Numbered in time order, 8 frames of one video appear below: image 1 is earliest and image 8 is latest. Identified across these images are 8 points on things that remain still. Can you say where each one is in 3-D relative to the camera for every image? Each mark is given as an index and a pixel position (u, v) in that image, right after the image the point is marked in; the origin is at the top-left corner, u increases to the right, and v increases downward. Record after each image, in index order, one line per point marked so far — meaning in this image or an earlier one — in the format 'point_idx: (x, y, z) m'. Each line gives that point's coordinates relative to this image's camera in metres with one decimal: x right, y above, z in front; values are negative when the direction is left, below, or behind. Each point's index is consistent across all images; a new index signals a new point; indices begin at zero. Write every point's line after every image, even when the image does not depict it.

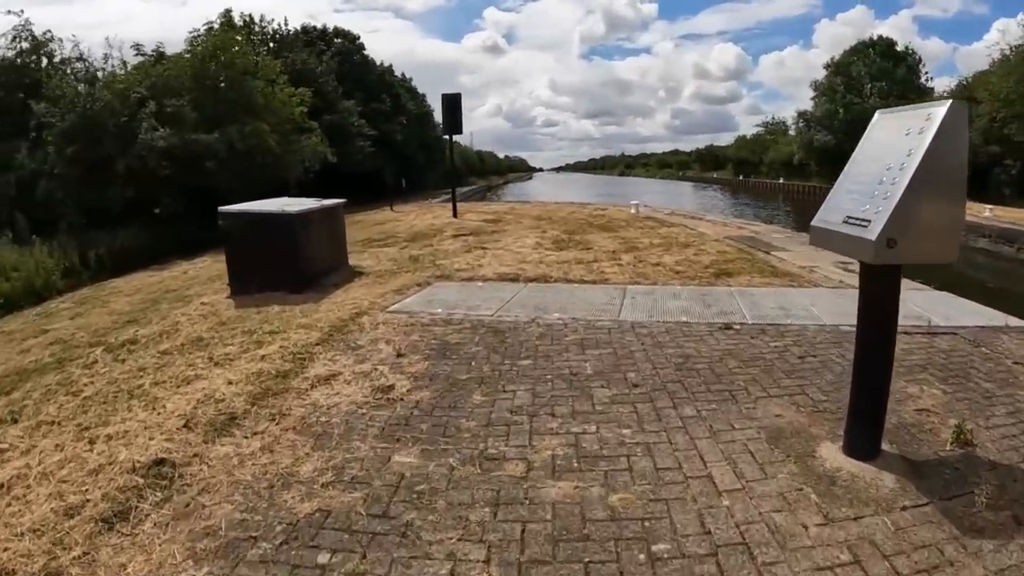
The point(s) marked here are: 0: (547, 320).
0: (+0.3, -0.3, +5.3) m
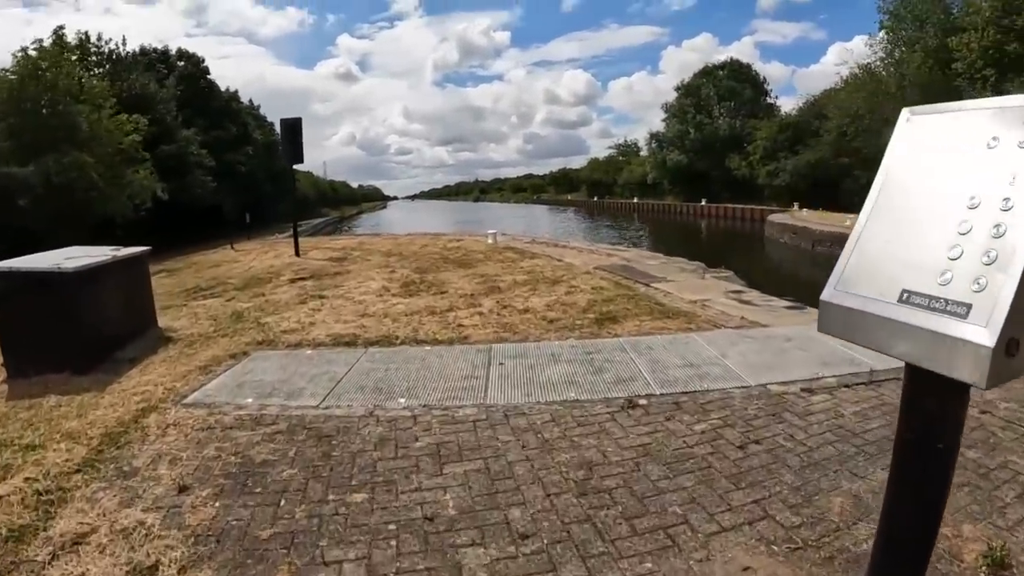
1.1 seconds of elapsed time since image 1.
0: (-0.7, -0.7, +3.9) m
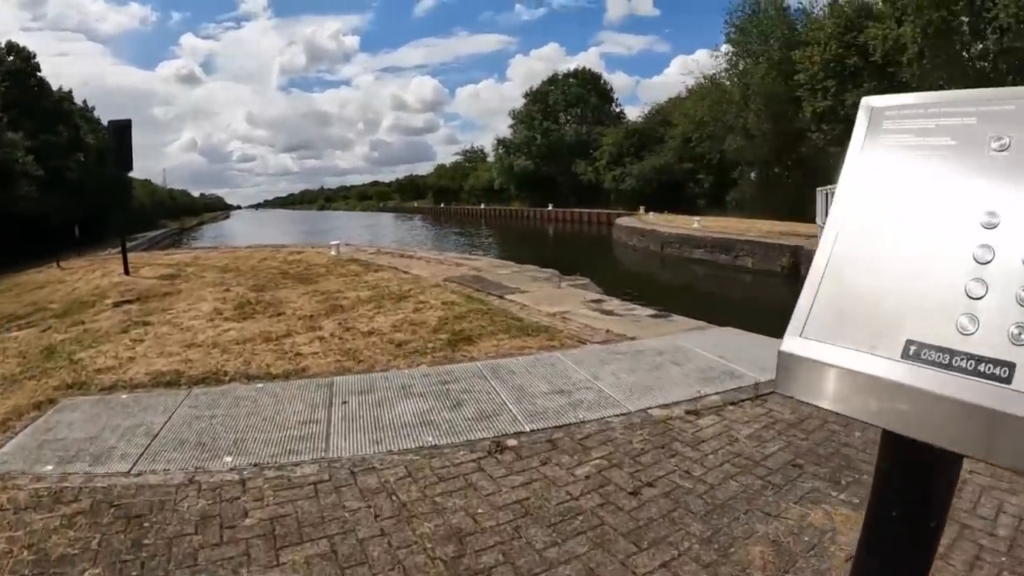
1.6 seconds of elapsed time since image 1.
0: (-1.4, -0.9, +3.1) m
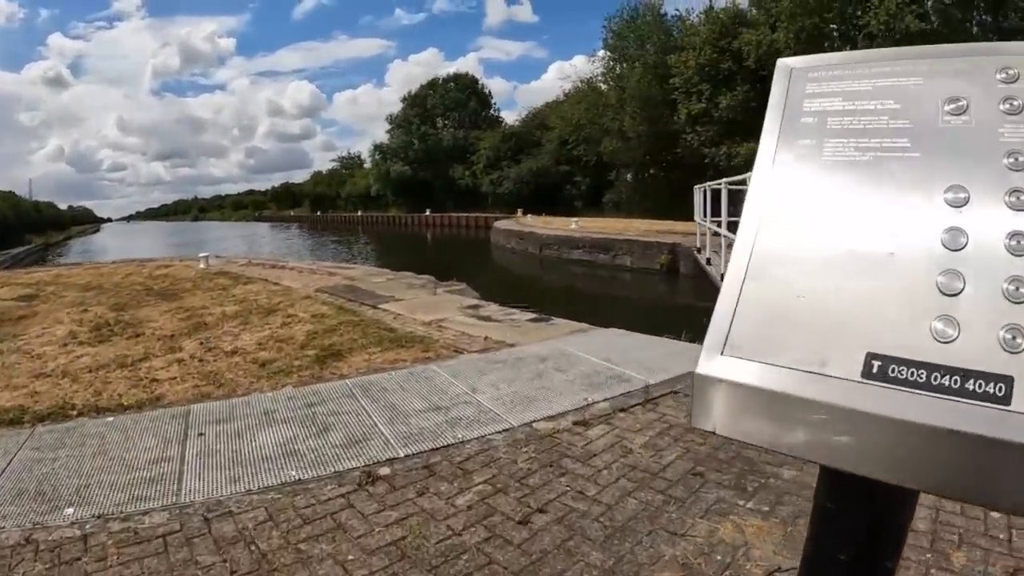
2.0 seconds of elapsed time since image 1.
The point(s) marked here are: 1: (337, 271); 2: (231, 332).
0: (-1.9, -1.0, +2.4) m
1: (-2.9, +0.3, +10.8) m
2: (-2.4, -0.4, +5.9) m
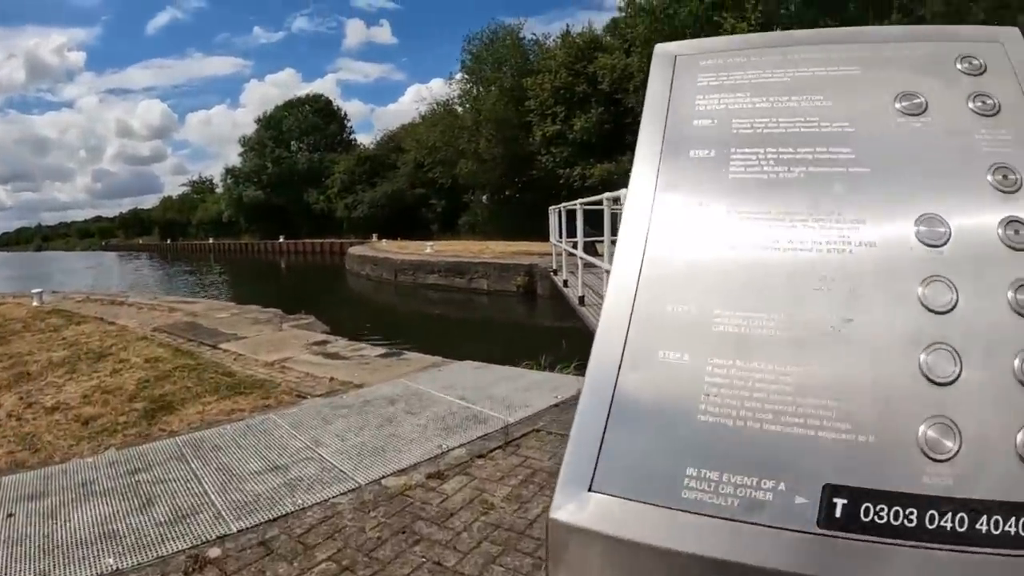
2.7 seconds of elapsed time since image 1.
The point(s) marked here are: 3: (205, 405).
0: (-2.3, -1.2, +1.7) m
1: (-5.0, -0.3, +9.7) m
2: (-3.5, -0.7, +5.0) m
3: (-1.9, -0.7, +4.0) m
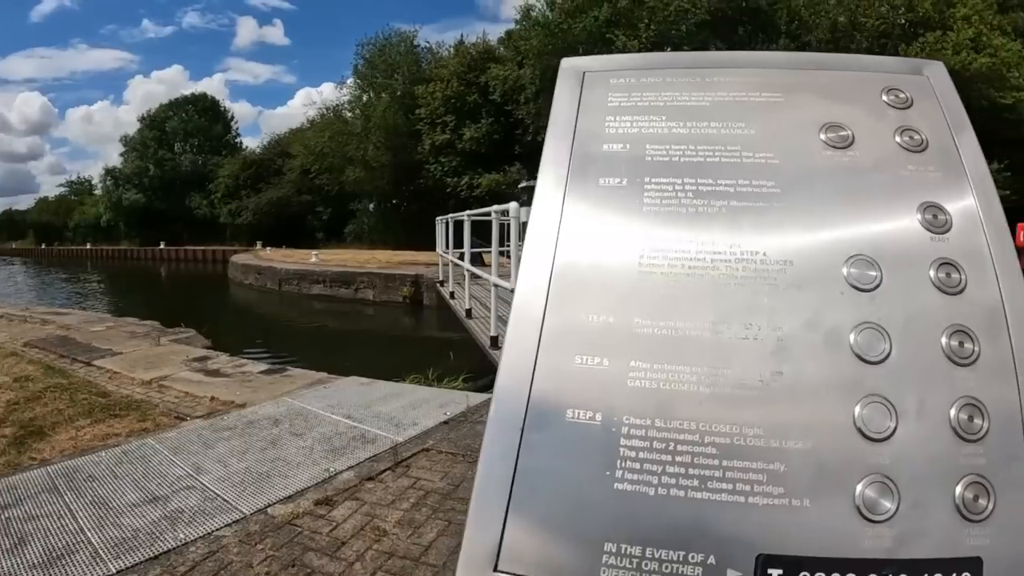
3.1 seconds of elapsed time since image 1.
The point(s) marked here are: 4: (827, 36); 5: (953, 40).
0: (-2.5, -1.2, +1.3) m
1: (-6.2, -0.4, +8.9) m
2: (-4.2, -0.8, +4.4) m
3: (-2.4, -0.8, +3.6) m
4: (+7.6, +6.2, +15.8) m
5: (+9.6, +5.5, +14.1) m
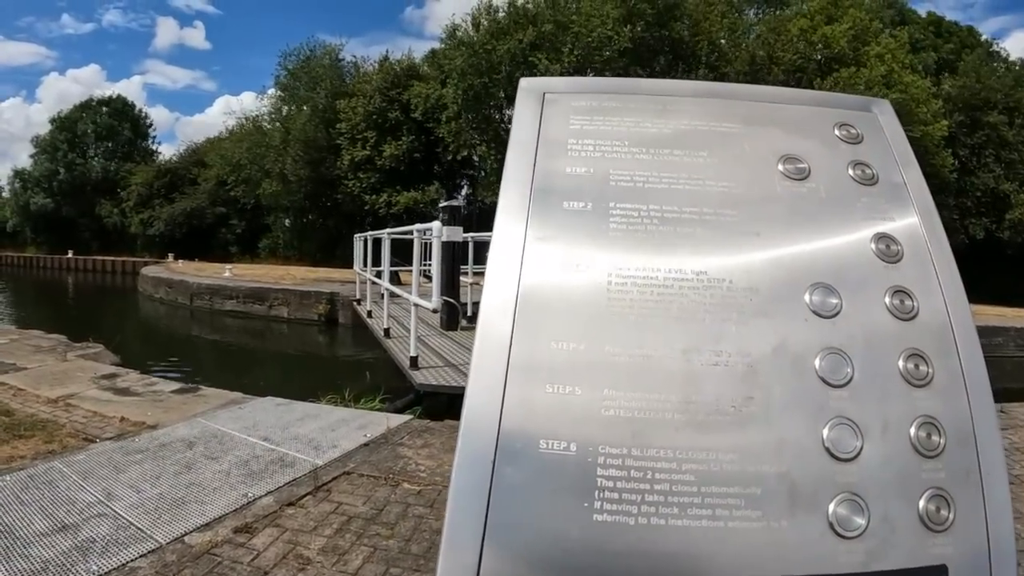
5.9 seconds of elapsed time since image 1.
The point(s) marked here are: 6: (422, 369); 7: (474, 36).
0: (-2.6, -1.2, +1.0) m
1: (-7.1, -0.5, +8.2) m
2: (-4.6, -0.9, +3.9) m
3: (-2.8, -0.9, +3.3) m
4: (+6.1, +5.6, +16.7) m
5: (+8.3, +4.9, +15.2) m
6: (-0.5, -0.5, +4.1) m
7: (-0.9, +6.8, +17.6) m
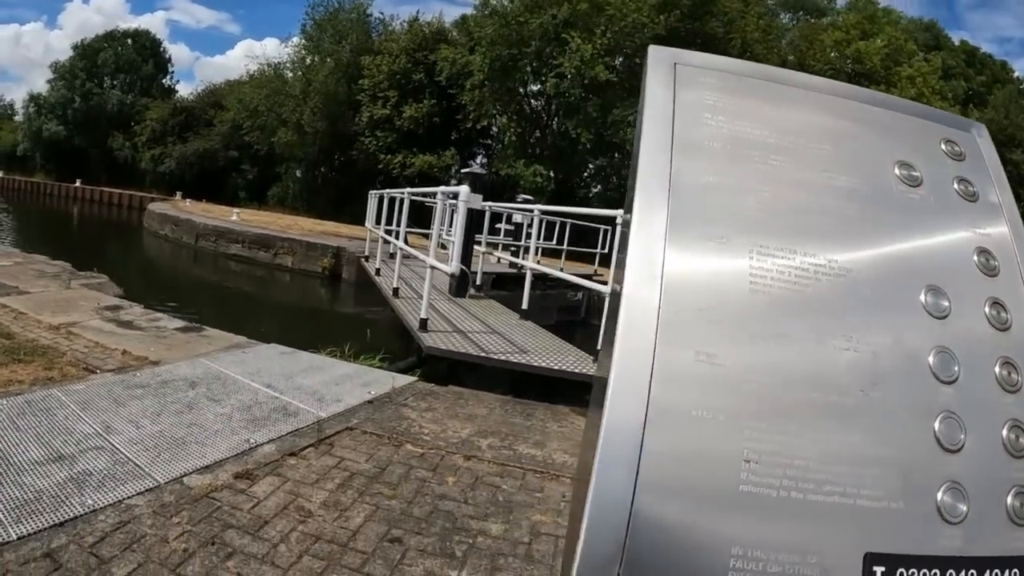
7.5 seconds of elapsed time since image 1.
0: (-2.6, -0.9, +0.9) m
1: (-7.0, +0.5, +8.1) m
2: (-4.5, -0.2, +3.8) m
3: (-2.7, -0.4, +3.3) m
4: (+6.7, +5.7, +16.4) m
5: (+8.8, +4.7, +14.9) m
6: (-0.5, -0.3, +4.0) m
7: (-0.1, +7.6, +17.3) m
